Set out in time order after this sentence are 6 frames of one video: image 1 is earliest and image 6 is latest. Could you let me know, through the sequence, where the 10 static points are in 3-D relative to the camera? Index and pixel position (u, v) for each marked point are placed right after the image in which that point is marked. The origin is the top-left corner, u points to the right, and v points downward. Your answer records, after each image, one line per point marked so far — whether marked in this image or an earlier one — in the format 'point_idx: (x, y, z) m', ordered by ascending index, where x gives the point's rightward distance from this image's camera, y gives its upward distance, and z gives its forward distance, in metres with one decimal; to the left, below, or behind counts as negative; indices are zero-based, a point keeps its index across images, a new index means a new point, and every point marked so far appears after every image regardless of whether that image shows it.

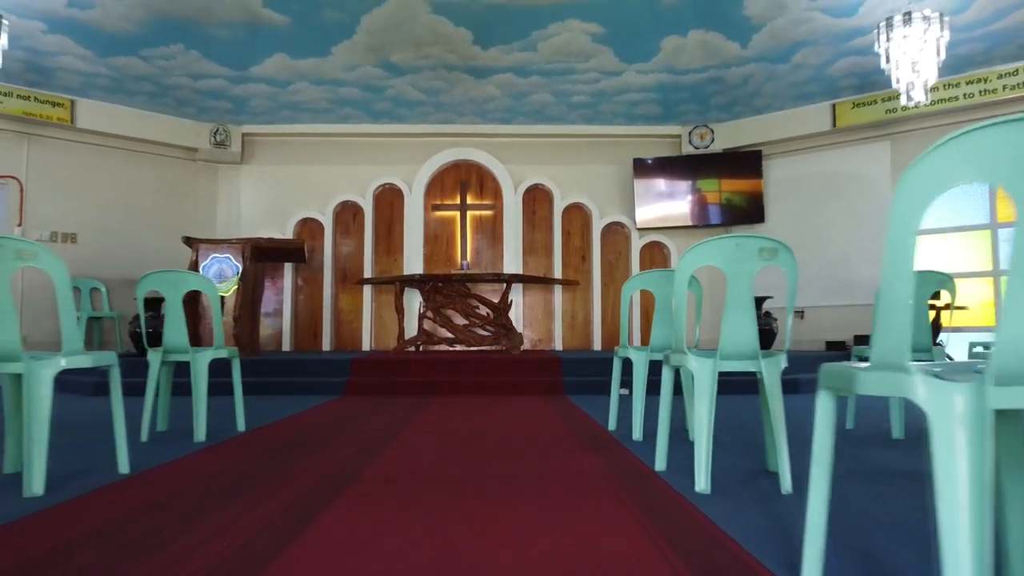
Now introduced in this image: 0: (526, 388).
0: (+0.1, -0.8, +4.7) m
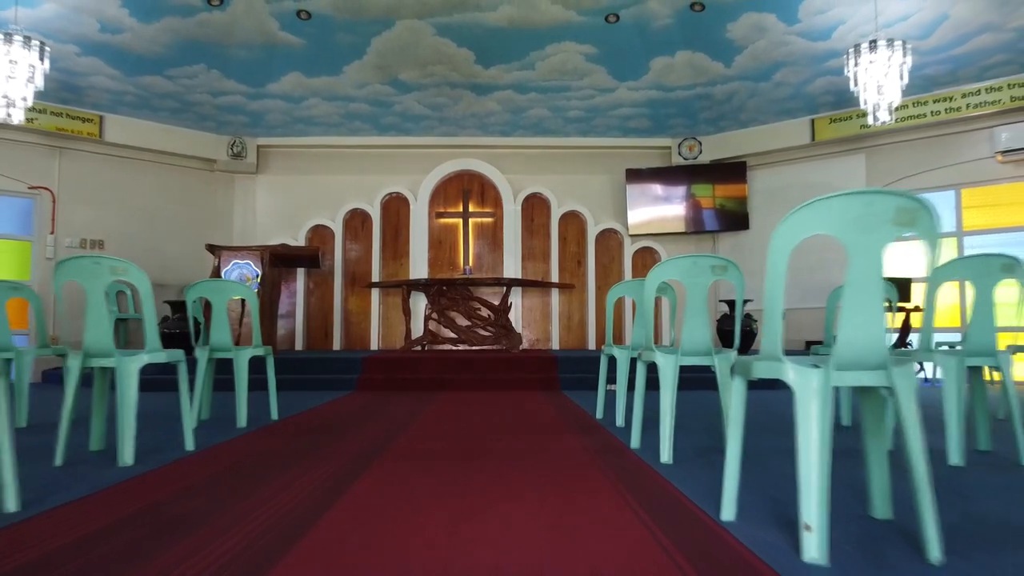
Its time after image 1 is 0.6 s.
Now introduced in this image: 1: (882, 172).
0: (+0.1, -0.8, +5.1) m
1: (+3.8, +1.2, +6.2) m
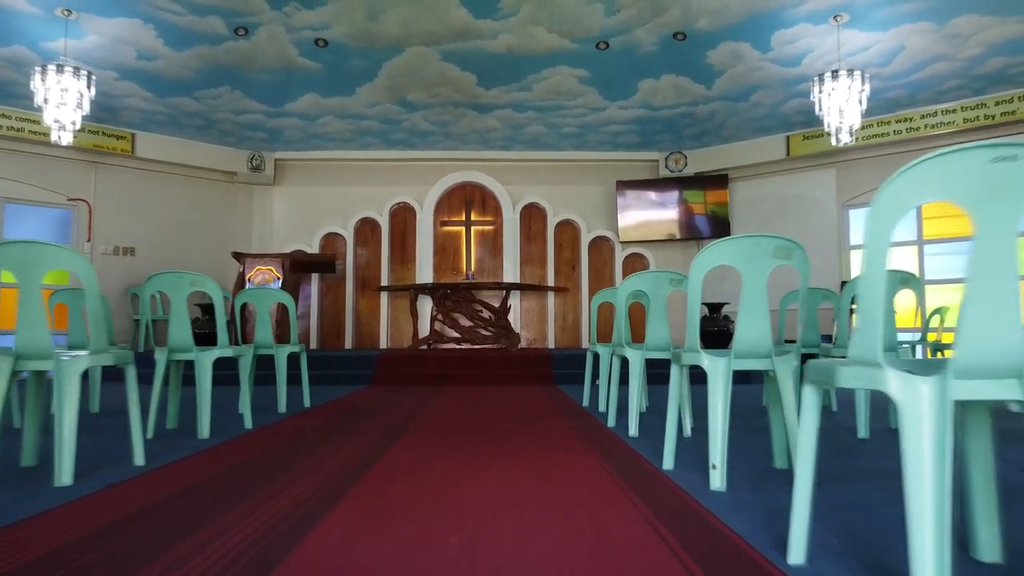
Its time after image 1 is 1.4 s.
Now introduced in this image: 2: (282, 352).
0: (+0.1, -0.8, +5.6) m
1: (+3.8, +1.1, +6.8) m
2: (-1.4, -0.4, +3.7) m
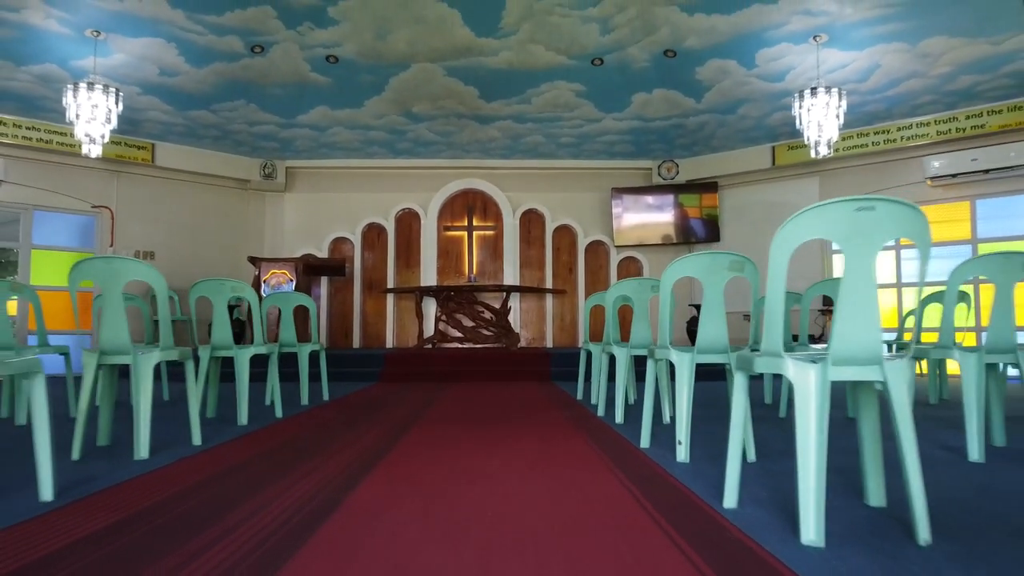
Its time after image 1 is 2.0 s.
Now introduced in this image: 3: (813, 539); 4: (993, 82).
0: (+0.1, -0.8, +6.0) m
1: (+3.8, +1.1, +7.1) m
2: (-1.4, -0.4, +4.0) m
3: (+0.7, -0.6, +1.4) m
4: (+4.6, +2.0, +5.9) m
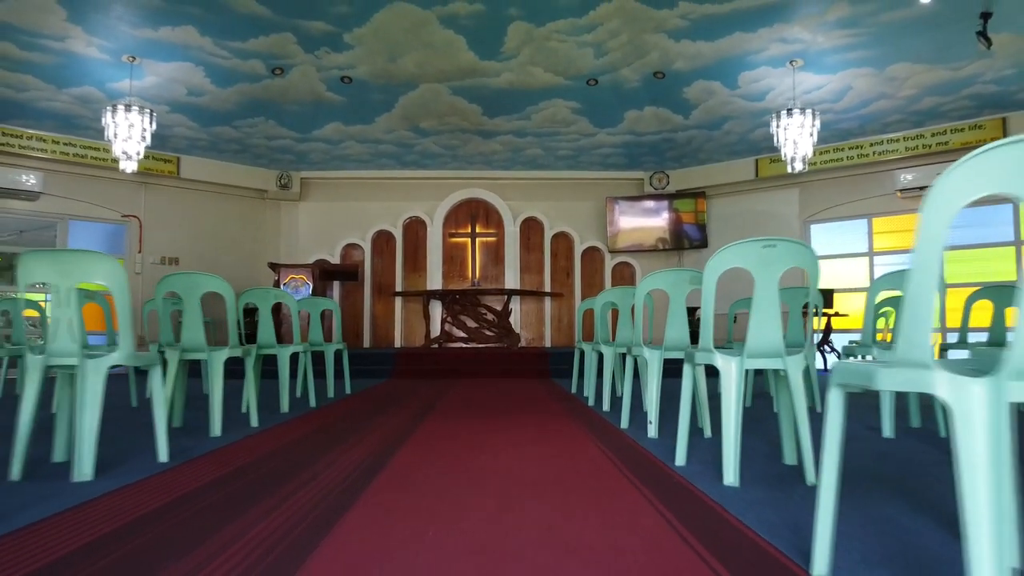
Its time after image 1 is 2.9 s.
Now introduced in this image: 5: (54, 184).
0: (+0.1, -0.9, +6.5) m
1: (+3.8, +1.1, +7.7) m
2: (-1.4, -0.4, +4.5) m
3: (+0.7, -0.6, +1.9) m
4: (+4.6, +1.9, +6.4) m
5: (-5.2, +1.2, +7.0) m
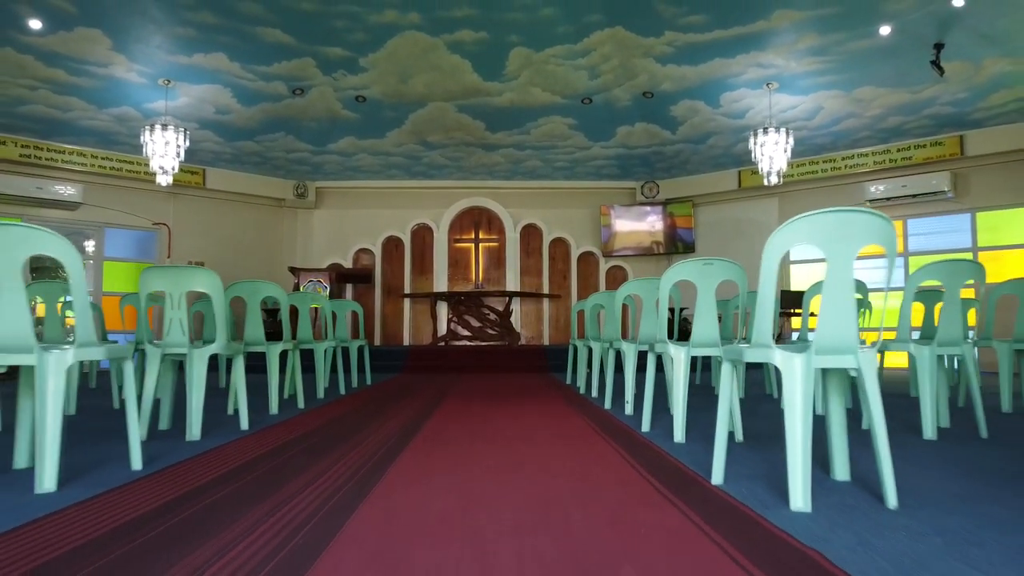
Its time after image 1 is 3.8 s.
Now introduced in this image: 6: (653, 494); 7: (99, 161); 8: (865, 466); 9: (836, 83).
0: (+0.2, -0.9, +7.1) m
1: (+3.8, +1.0, +8.3) m
2: (-1.3, -0.5, +5.1) m
3: (+0.7, -0.6, +2.5) m
4: (+4.6, +1.9, +7.0) m
5: (-5.2, +1.2, +7.6) m
6: (+0.4, -0.6, +1.6) m
7: (-5.1, +1.6, +7.6) m
8: (+1.1, -0.5, +1.8) m
9: (+3.5, +2.2, +6.6) m
